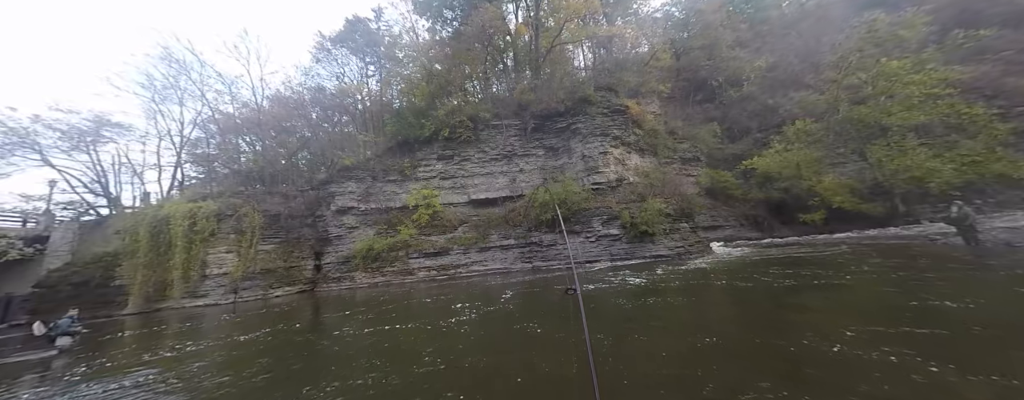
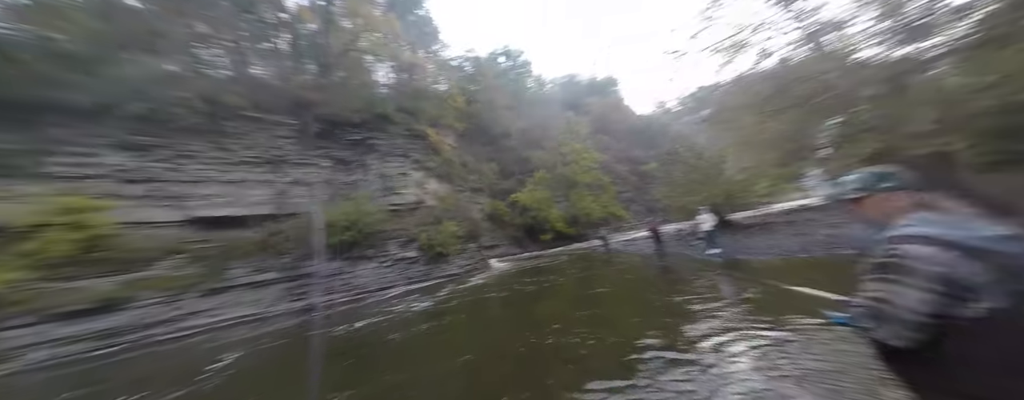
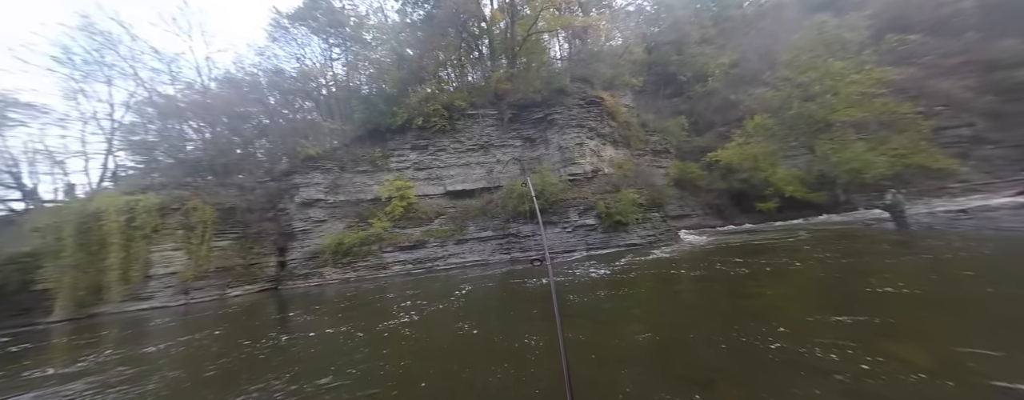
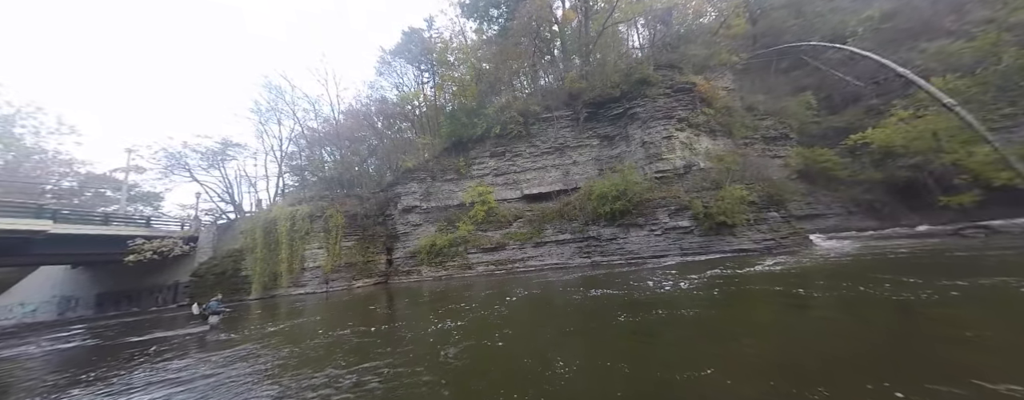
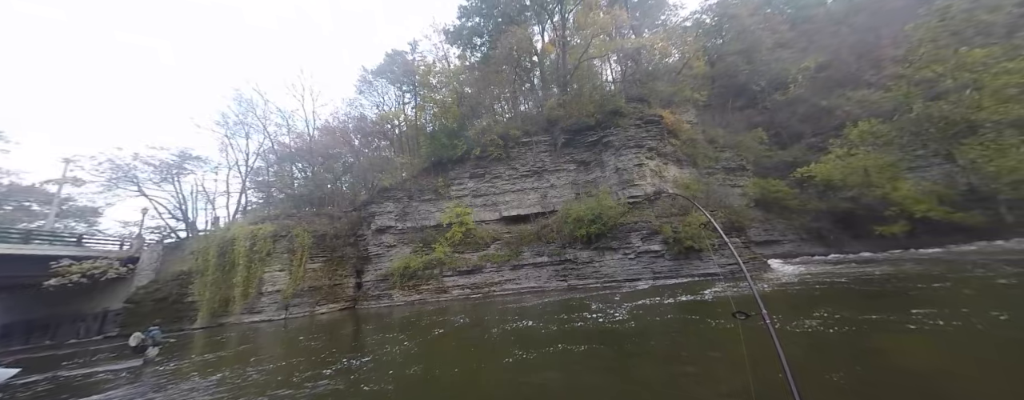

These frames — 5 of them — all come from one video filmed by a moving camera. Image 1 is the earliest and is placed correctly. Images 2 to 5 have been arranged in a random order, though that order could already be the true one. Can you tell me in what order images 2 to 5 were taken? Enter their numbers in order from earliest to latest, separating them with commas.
2, 3, 4, 5
